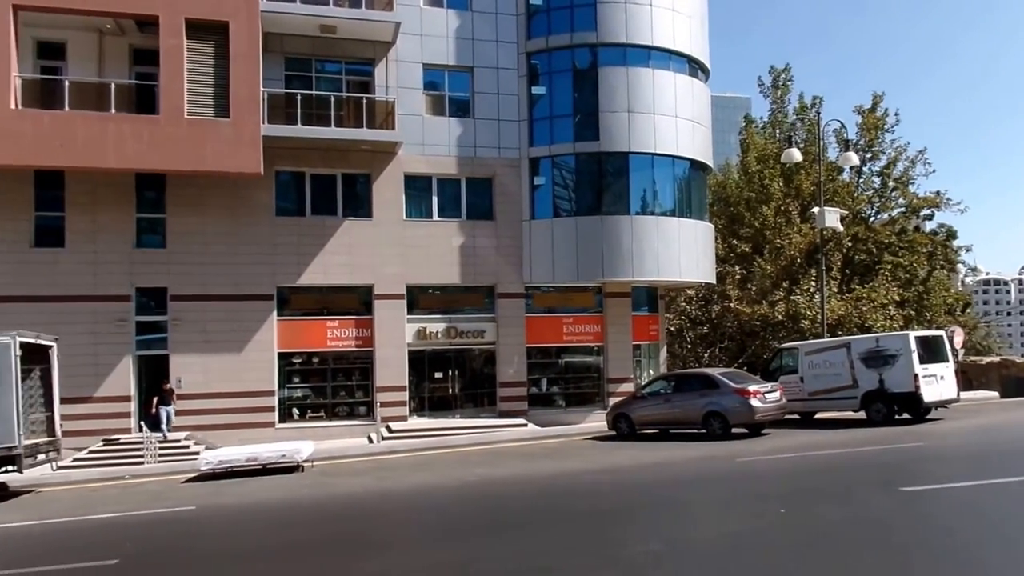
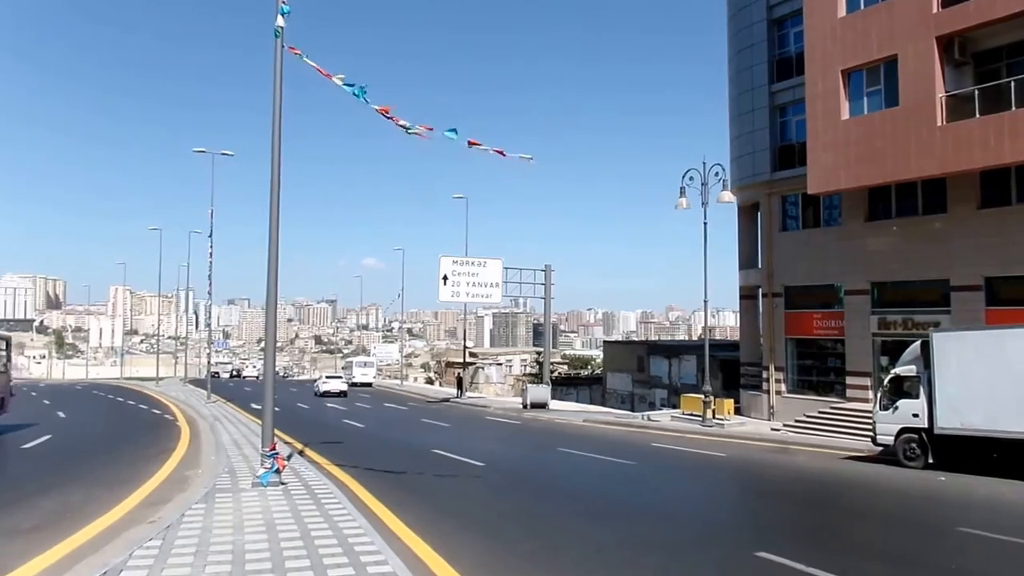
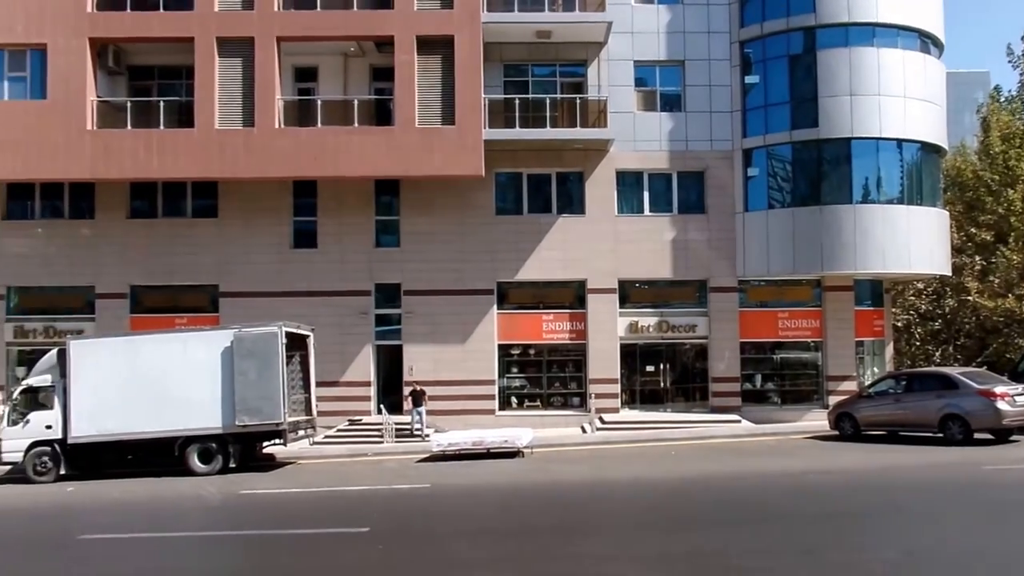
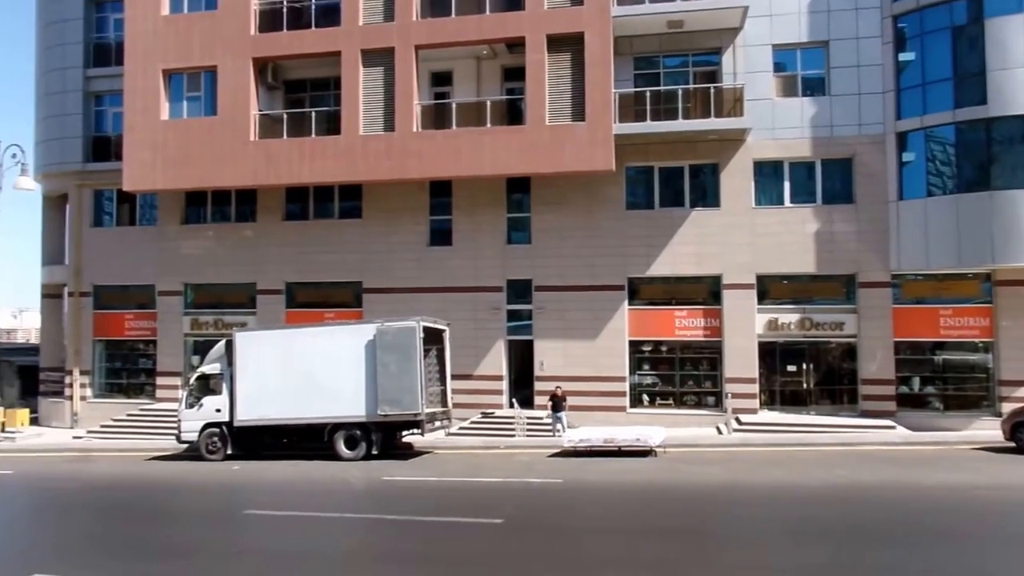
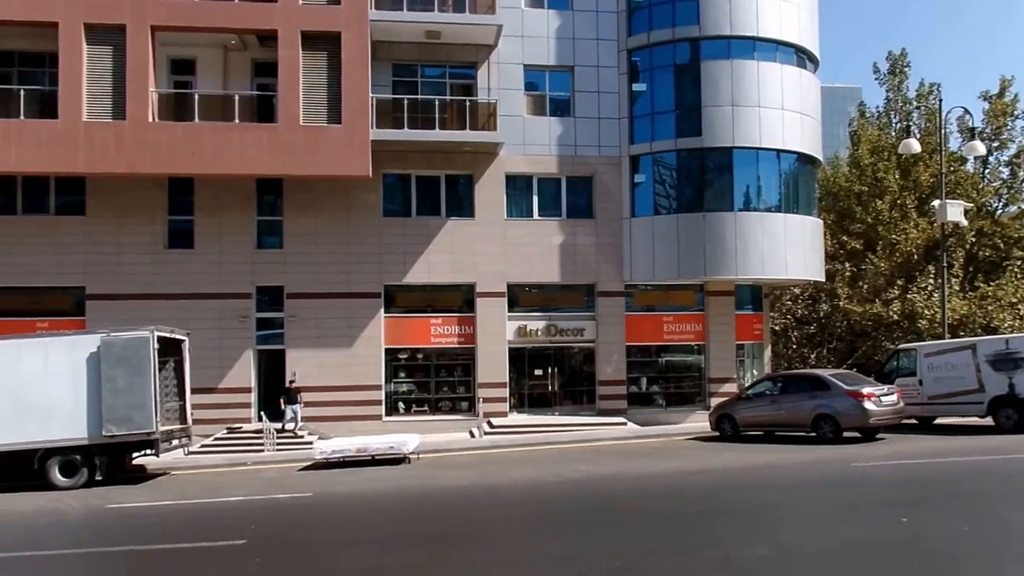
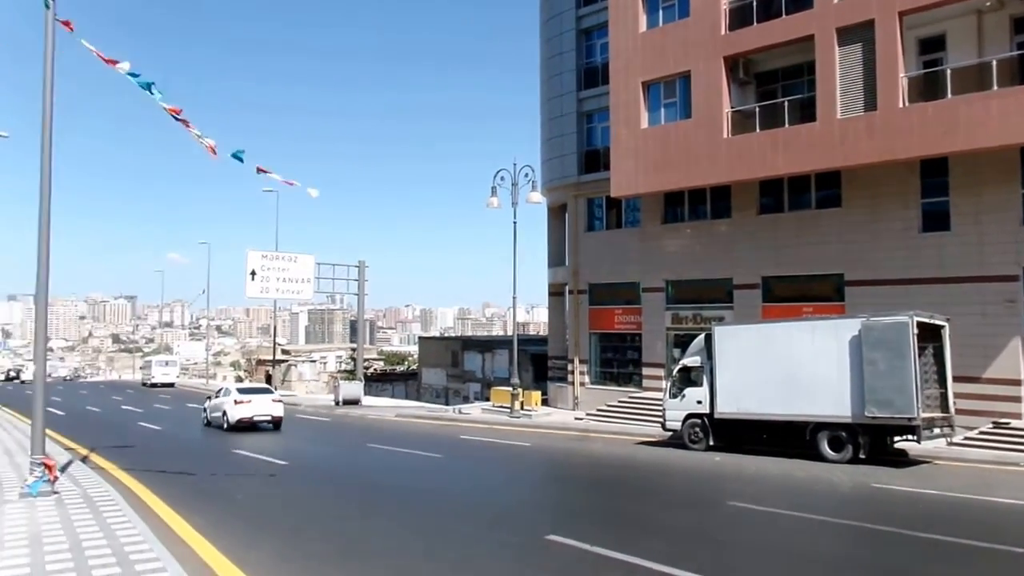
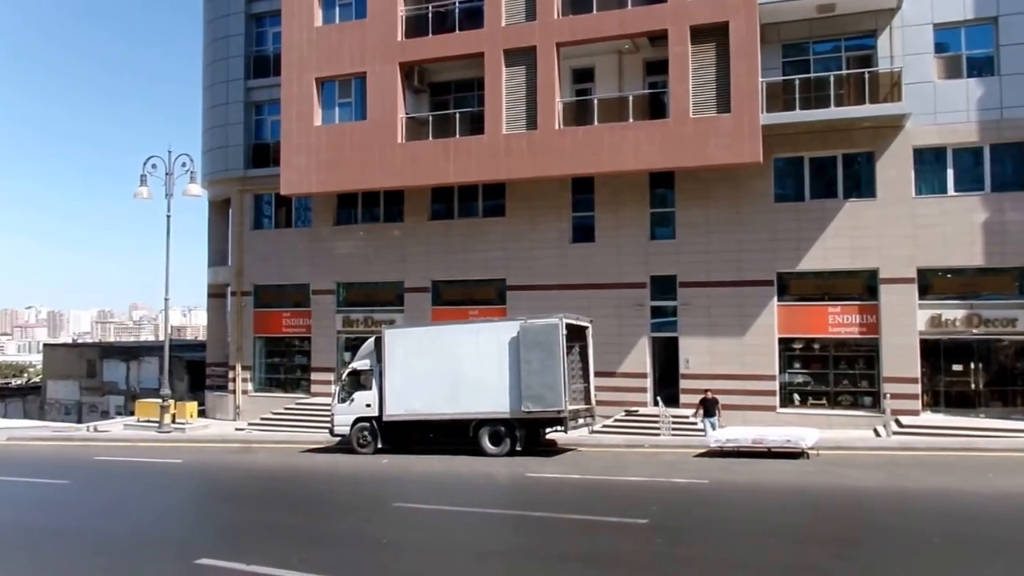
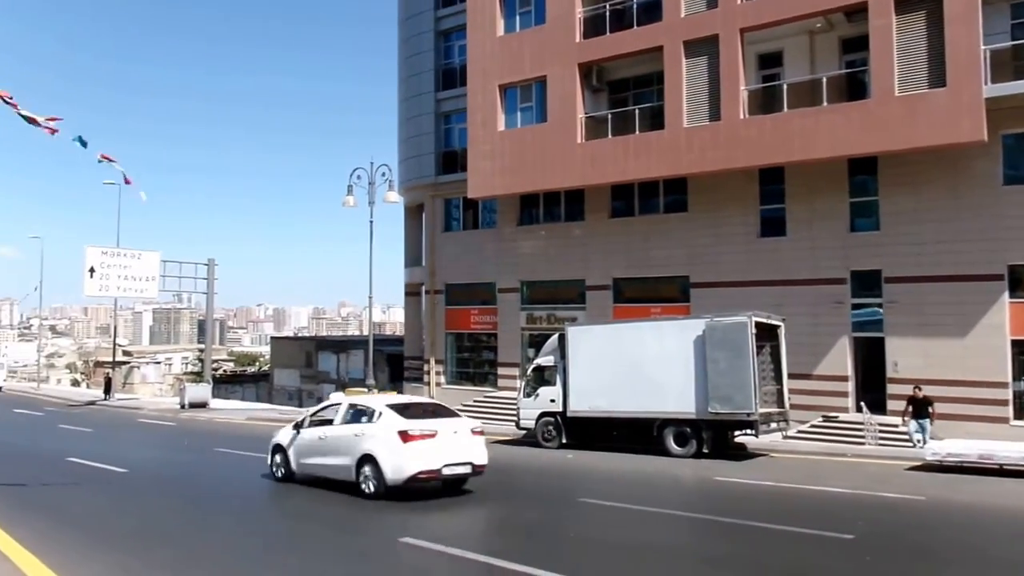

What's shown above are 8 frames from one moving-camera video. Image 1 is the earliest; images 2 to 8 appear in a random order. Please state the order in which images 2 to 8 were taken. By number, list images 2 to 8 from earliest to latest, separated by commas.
5, 3, 4, 7, 8, 6, 2
